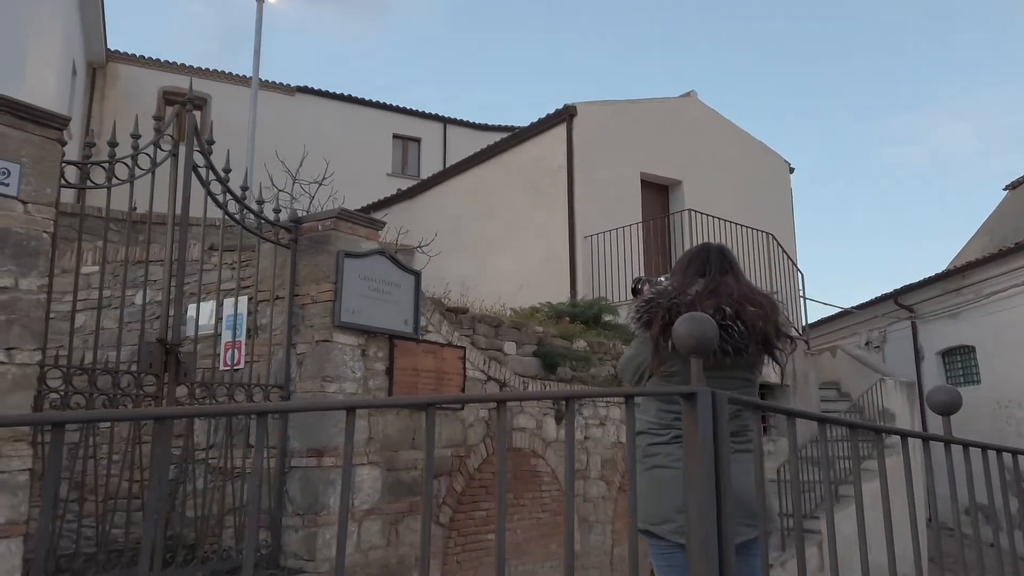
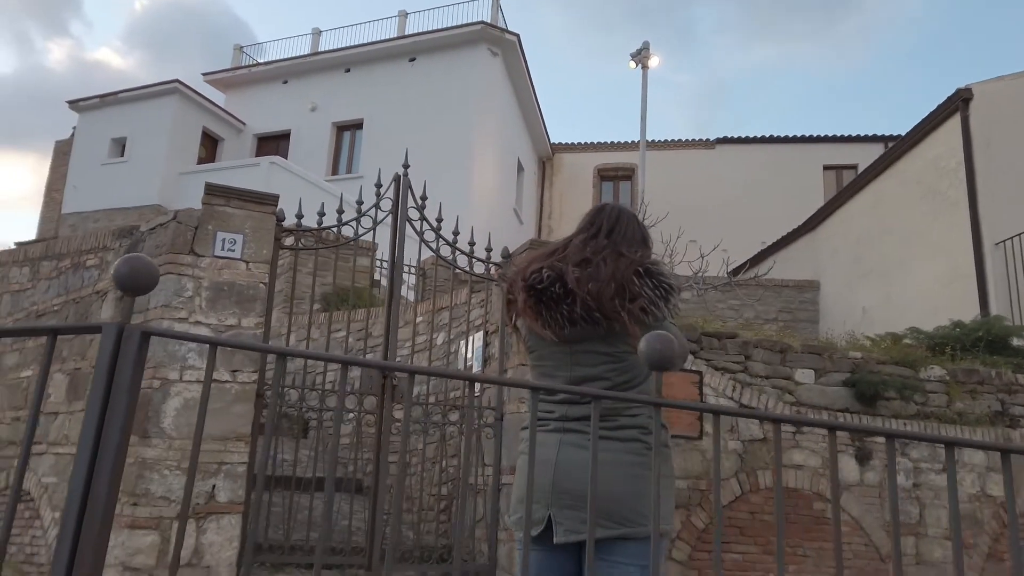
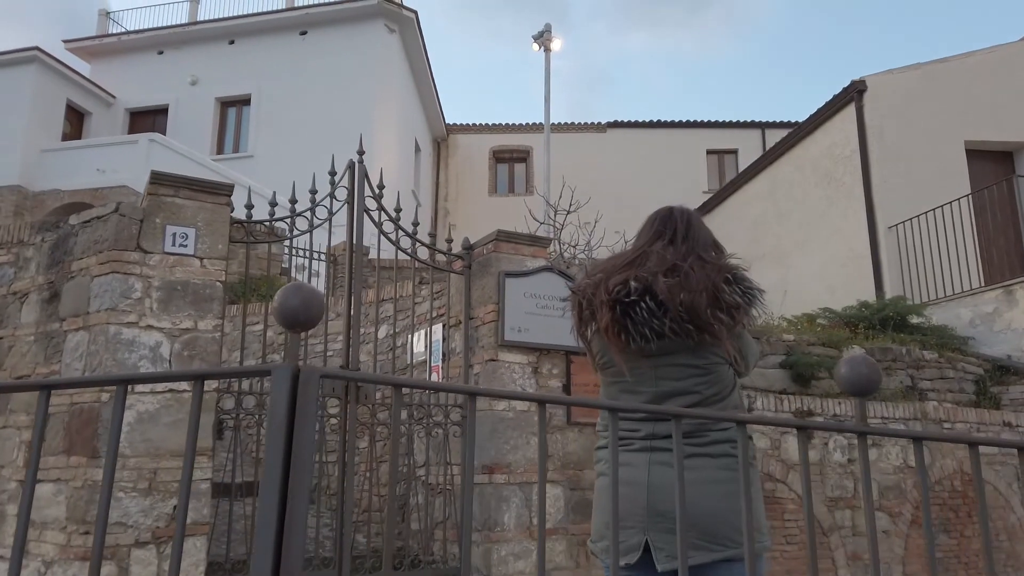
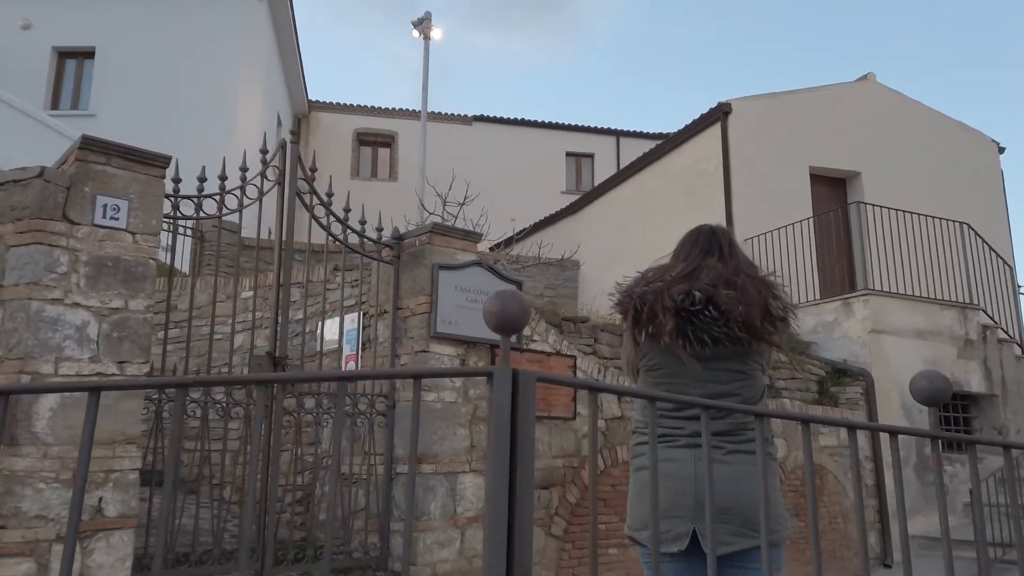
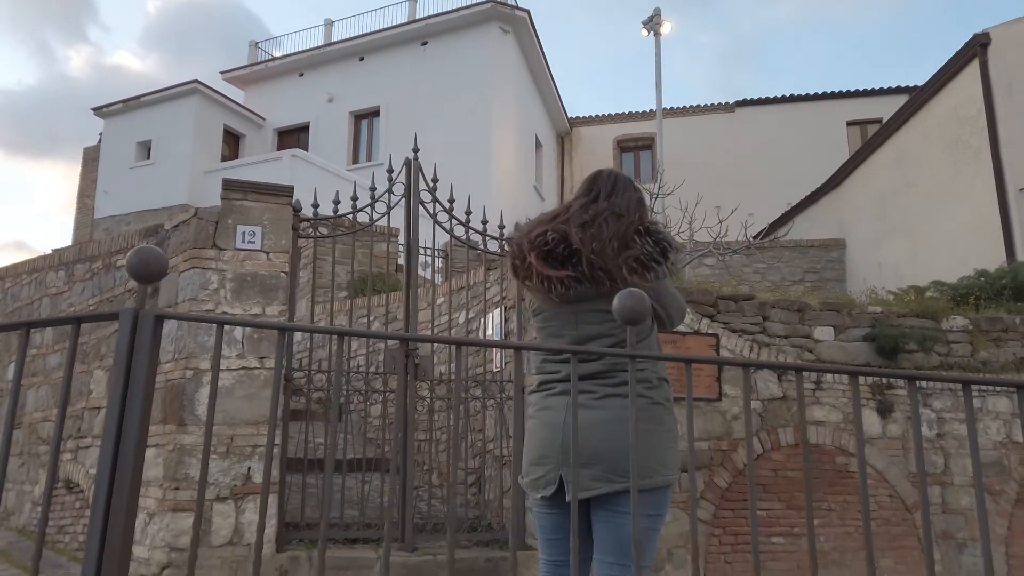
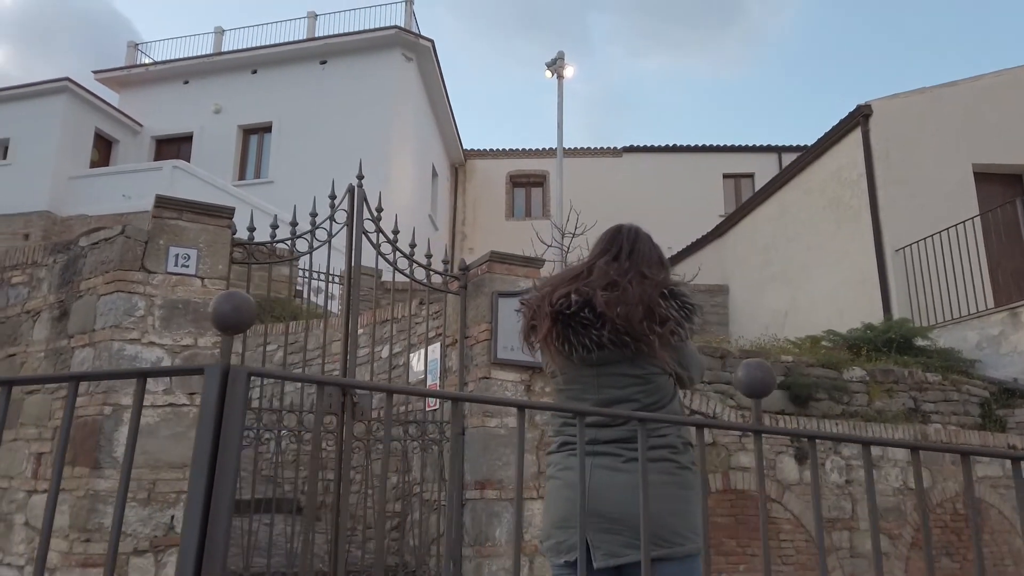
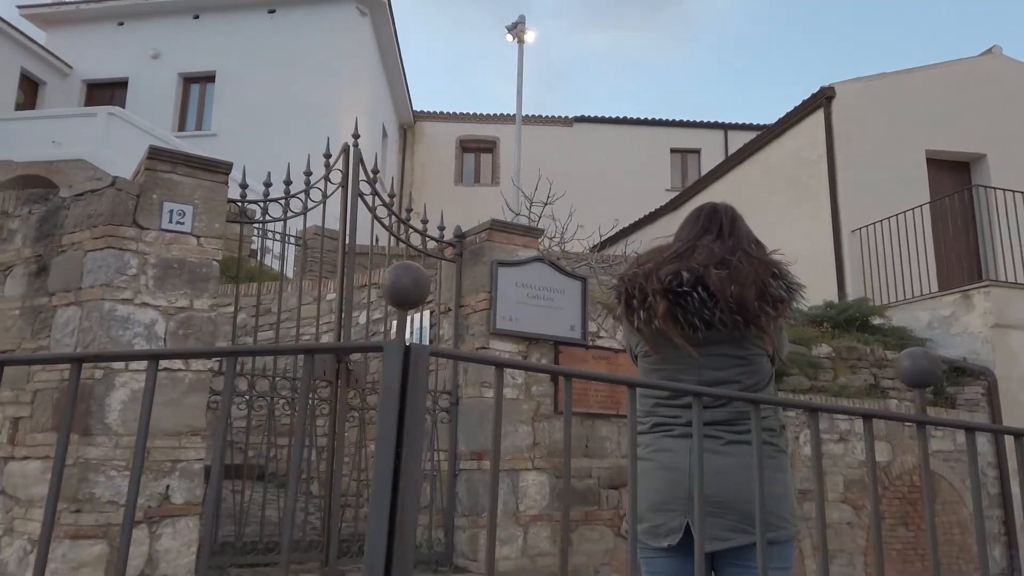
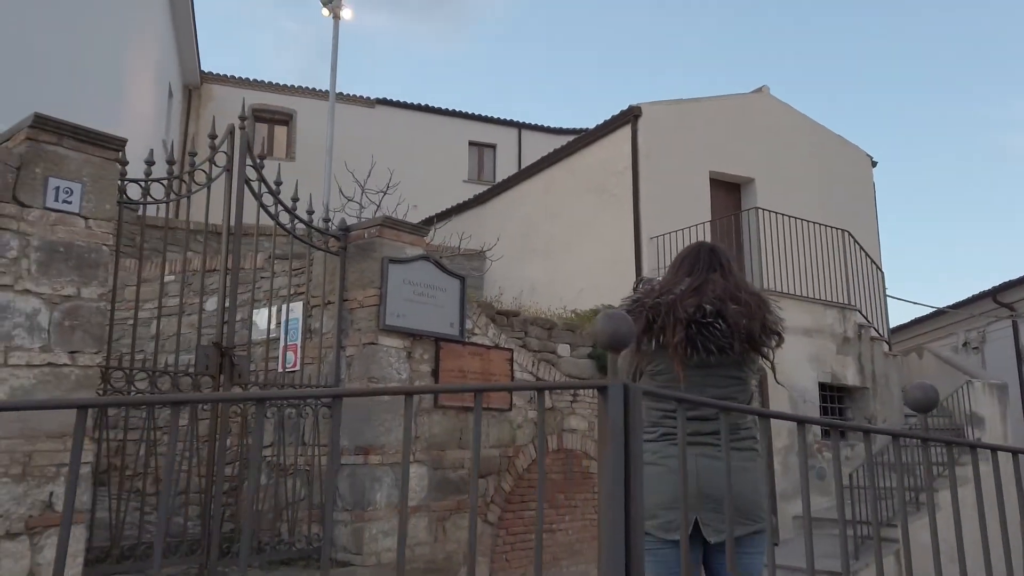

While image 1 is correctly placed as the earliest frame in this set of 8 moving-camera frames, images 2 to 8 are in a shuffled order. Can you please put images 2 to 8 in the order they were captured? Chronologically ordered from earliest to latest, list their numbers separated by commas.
8, 4, 7, 3, 6, 2, 5
